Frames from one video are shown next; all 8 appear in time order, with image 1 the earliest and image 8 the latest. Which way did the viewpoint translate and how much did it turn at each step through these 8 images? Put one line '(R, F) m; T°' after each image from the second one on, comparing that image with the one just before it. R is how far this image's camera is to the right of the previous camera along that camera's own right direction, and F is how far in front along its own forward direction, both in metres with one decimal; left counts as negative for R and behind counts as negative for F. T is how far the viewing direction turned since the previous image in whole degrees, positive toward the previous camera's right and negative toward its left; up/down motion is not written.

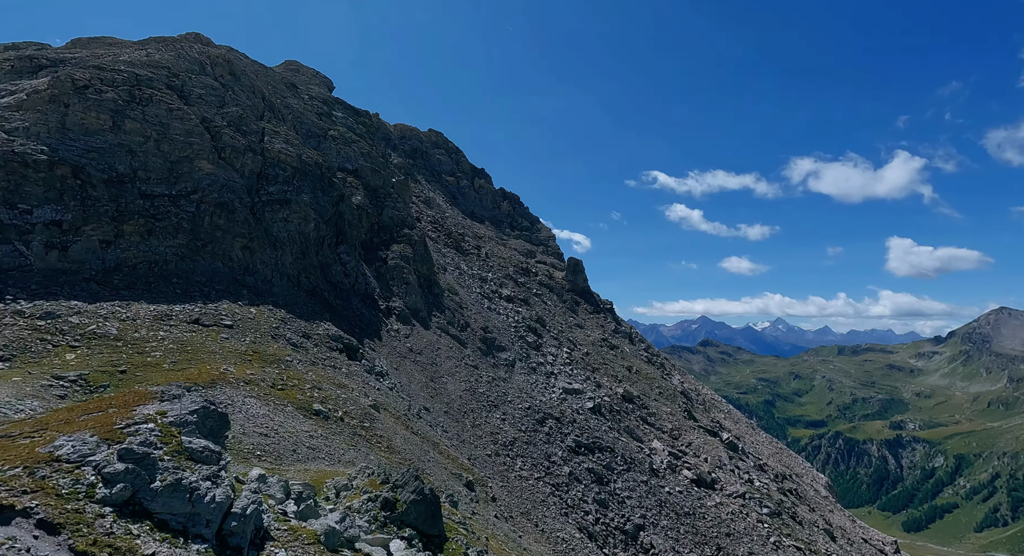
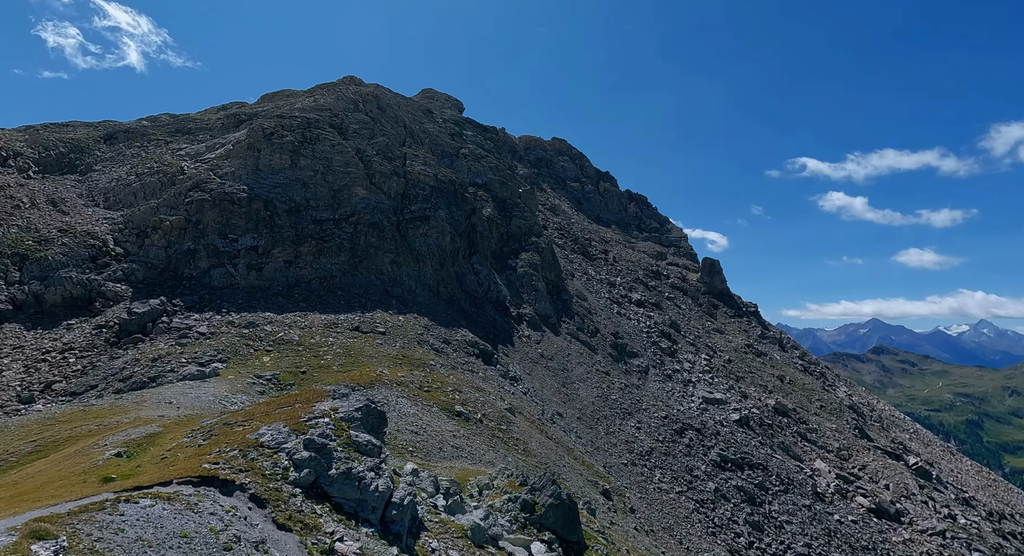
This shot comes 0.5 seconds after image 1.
(0.0, -1.2) m; -11°
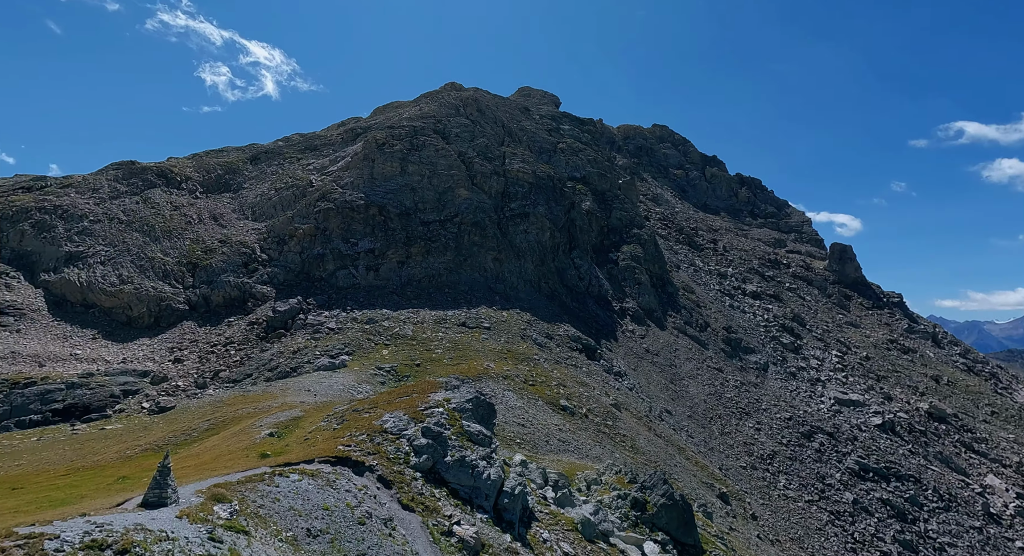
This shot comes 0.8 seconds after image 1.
(0.0, -0.7) m; -9°
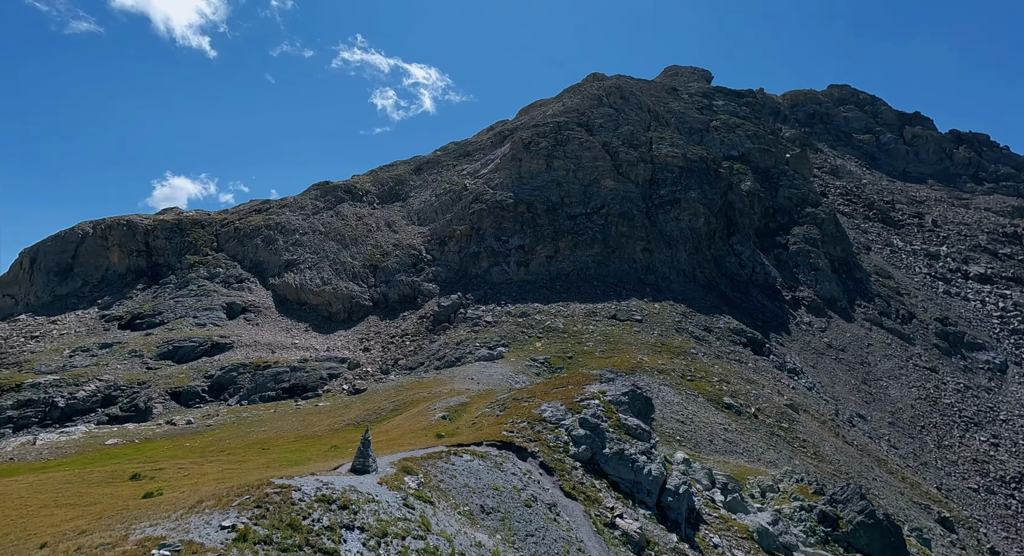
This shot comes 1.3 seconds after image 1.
(-0.1, -0.4) m; -13°
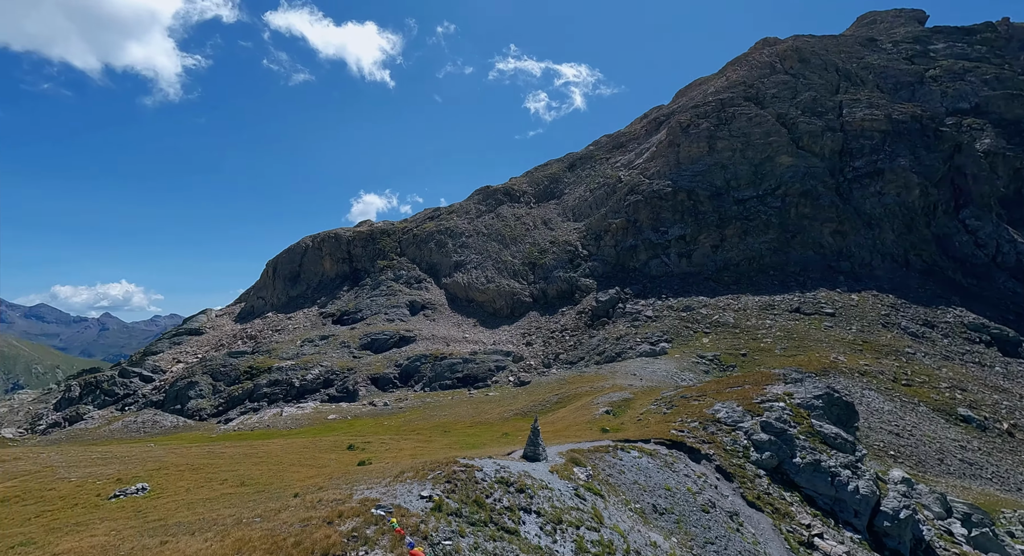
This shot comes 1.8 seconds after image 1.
(-0.1, +0.4) m; -14°
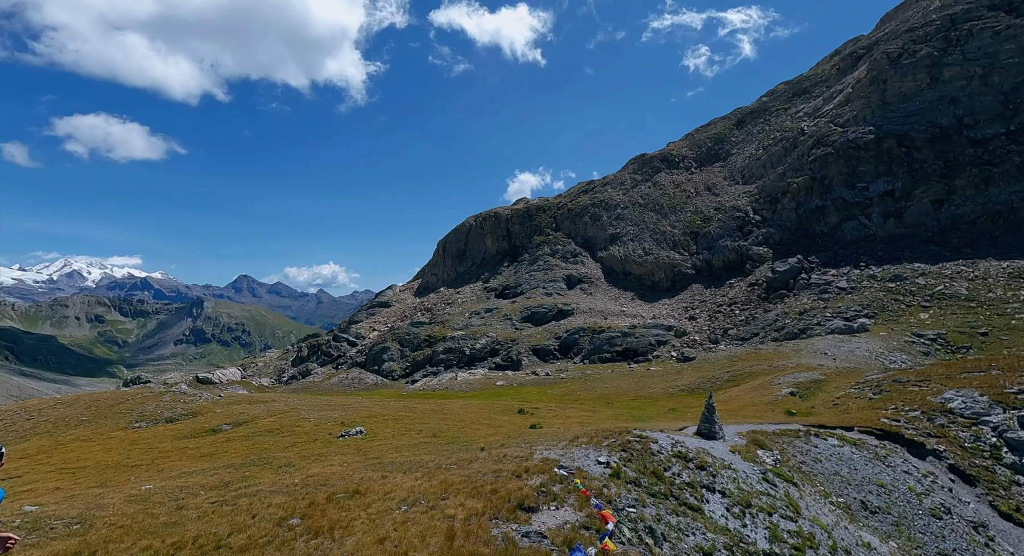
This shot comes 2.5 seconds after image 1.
(-0.3, +0.5) m; -14°
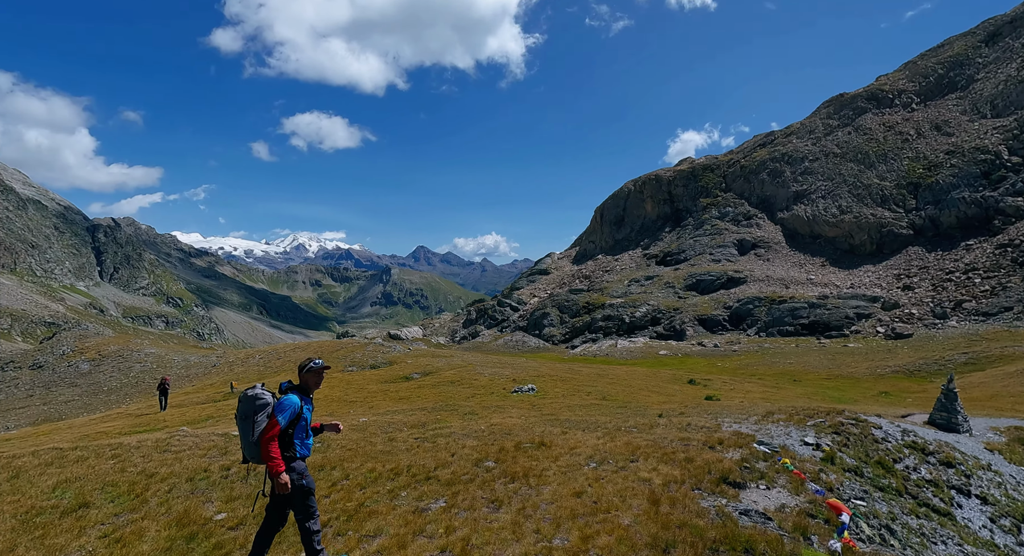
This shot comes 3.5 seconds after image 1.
(-1.0, +0.6) m; -14°
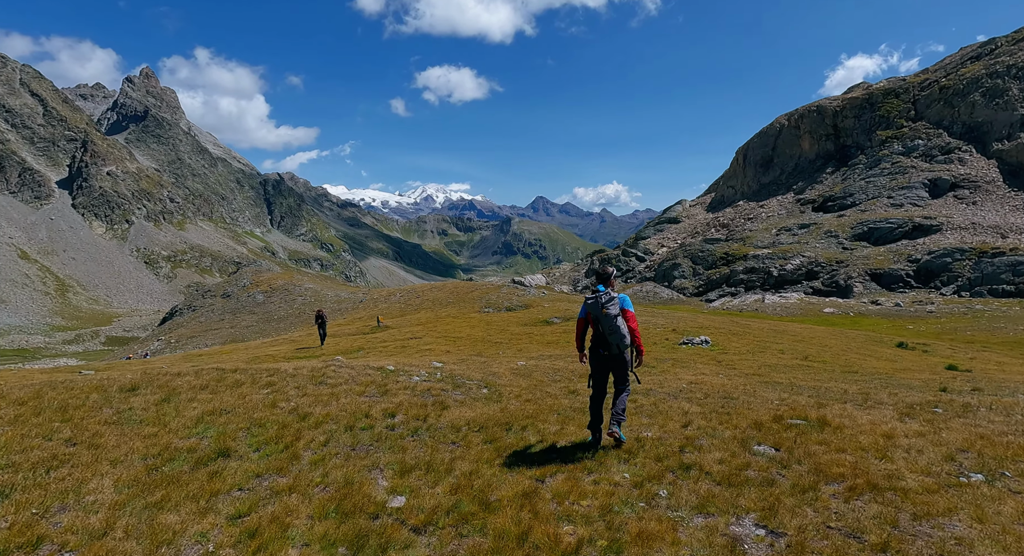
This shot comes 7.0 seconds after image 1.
(-3.3, +6.6) m; -11°
